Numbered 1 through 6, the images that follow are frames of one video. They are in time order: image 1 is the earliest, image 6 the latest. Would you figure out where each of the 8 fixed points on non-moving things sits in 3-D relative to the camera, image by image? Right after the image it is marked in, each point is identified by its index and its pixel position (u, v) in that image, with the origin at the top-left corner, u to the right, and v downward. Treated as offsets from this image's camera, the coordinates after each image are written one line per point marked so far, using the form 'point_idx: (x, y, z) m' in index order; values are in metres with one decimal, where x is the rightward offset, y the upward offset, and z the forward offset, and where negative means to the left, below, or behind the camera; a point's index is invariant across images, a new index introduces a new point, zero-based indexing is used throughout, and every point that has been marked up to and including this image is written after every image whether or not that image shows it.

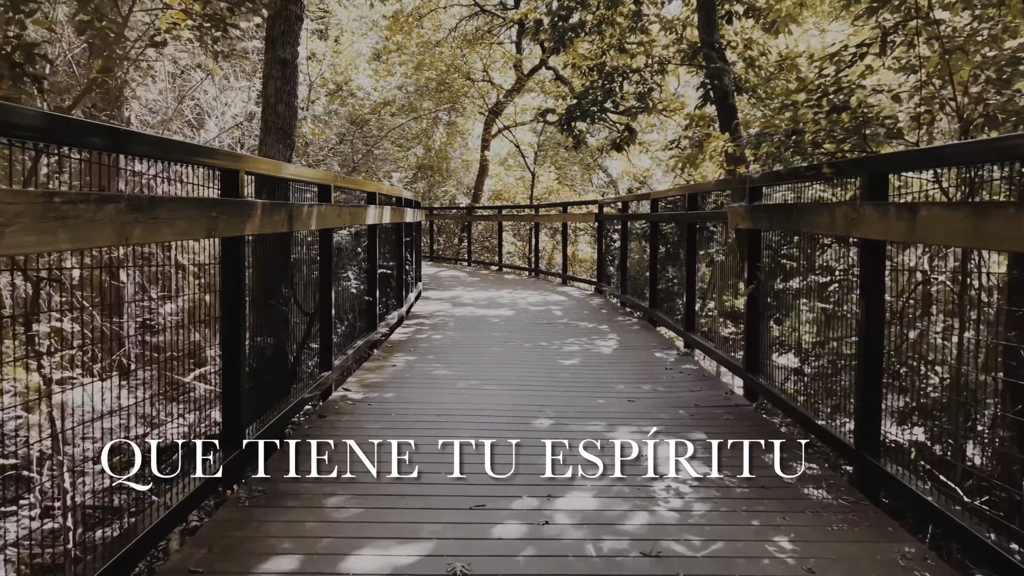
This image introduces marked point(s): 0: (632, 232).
0: (+1.3, +0.6, +7.8) m
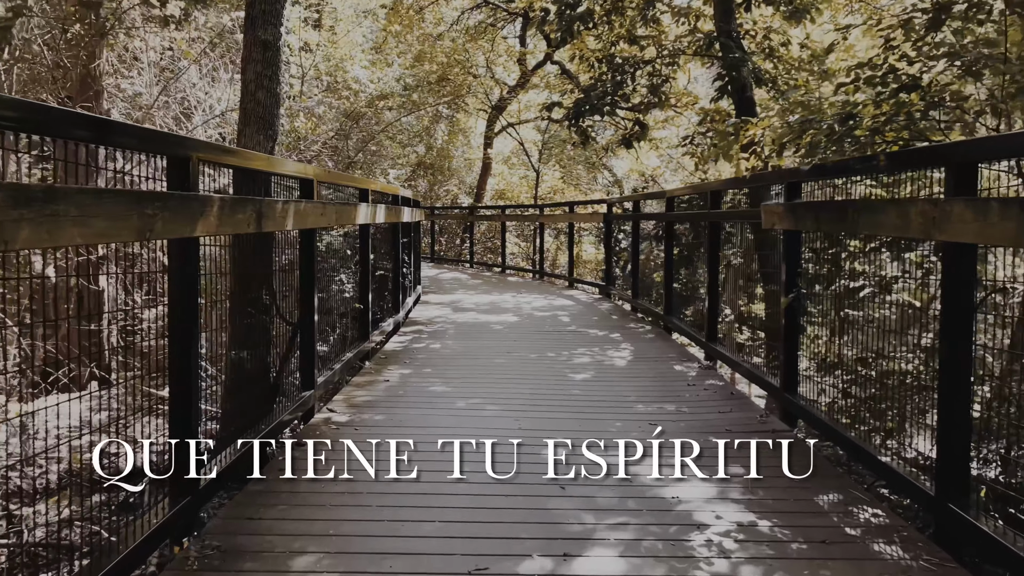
0: (+1.3, +0.6, +7.4) m
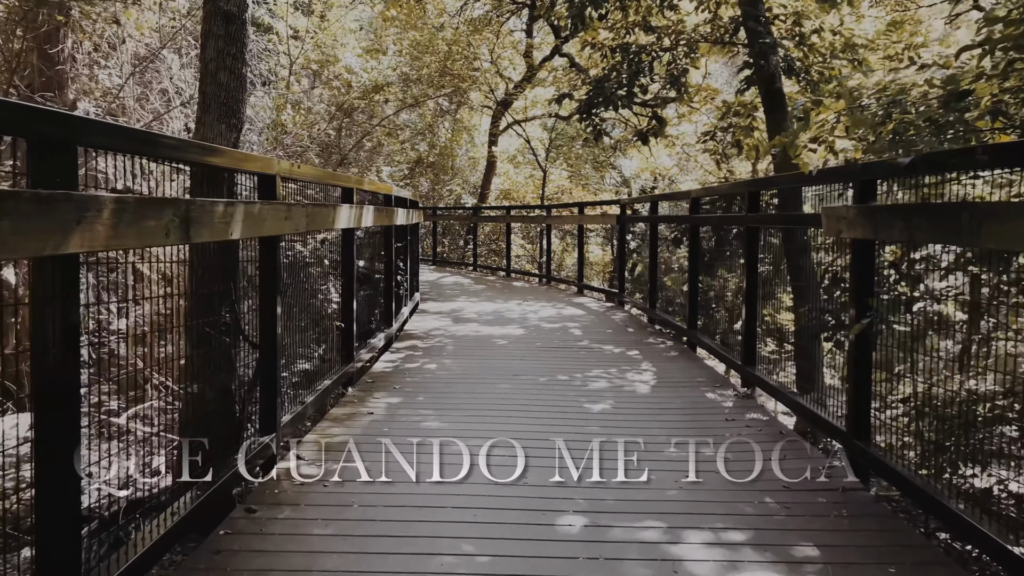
0: (+1.4, +0.5, +6.8) m
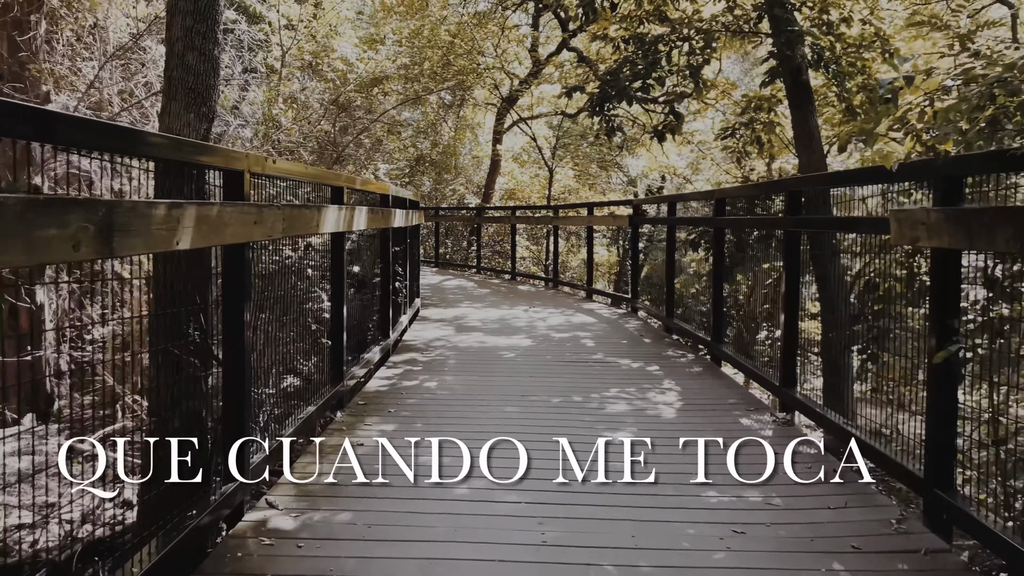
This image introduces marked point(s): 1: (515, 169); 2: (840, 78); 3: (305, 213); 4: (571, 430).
0: (+1.4, +0.4, +6.4) m
1: (+0.1, +2.7, +16.6) m
2: (+2.6, +1.7, +5.7) m
3: (-0.8, +0.3, +2.7) m
4: (+0.3, -0.6, +3.2) m
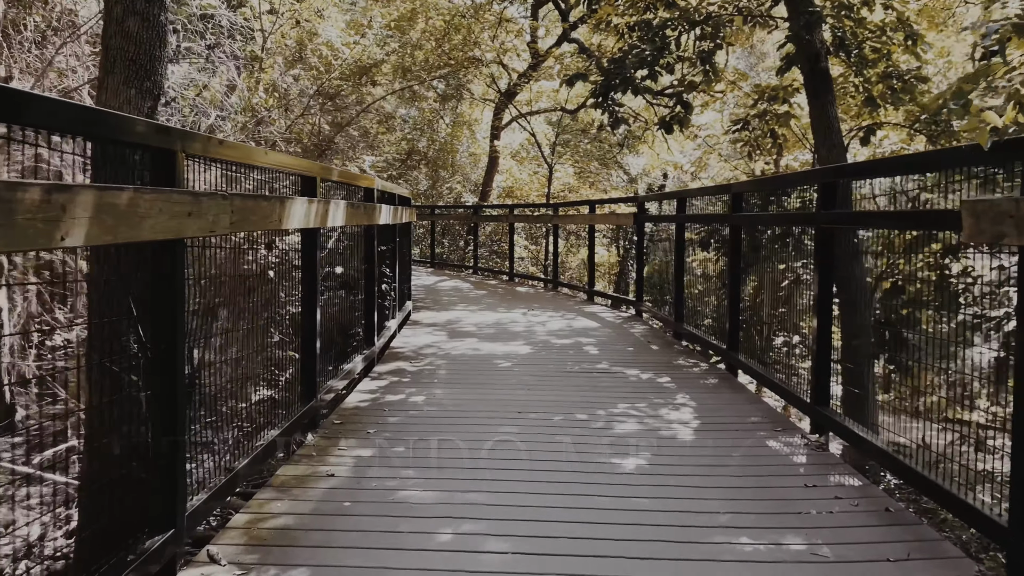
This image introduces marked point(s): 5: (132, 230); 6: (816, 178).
0: (+1.4, +0.4, +6.0) m
1: (0.0, +2.7, +16.2) m
2: (+2.6, +1.6, +5.3) m
3: (-0.8, +0.3, +2.3) m
4: (+0.2, -0.6, +2.8) m
5: (-0.8, +0.1, +1.5) m
6: (+1.4, +0.5, +3.4) m
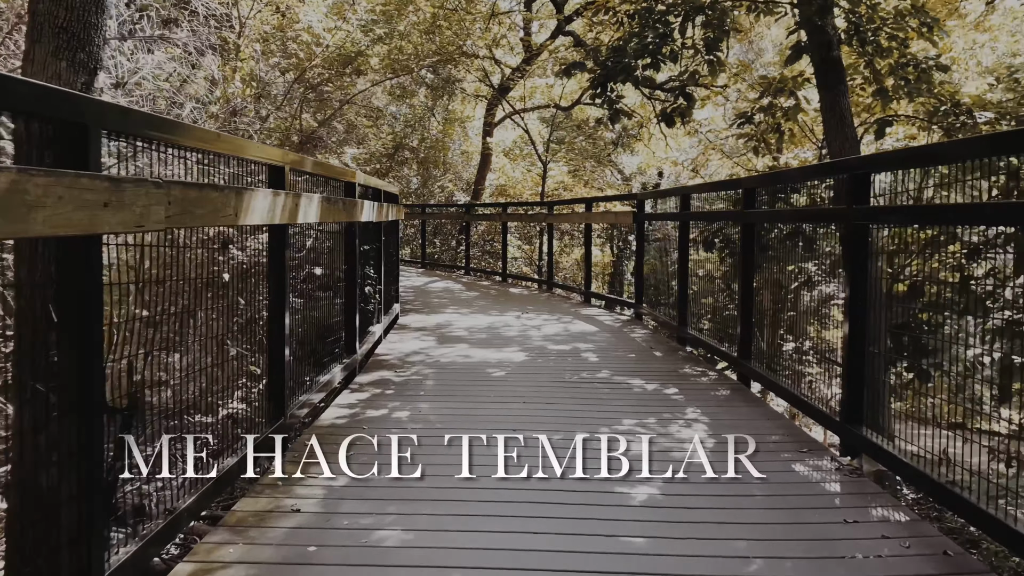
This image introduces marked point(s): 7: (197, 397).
0: (+1.4, +0.4, +5.6) m
1: (-0.1, +2.7, +15.9) m
2: (+2.5, +1.6, +5.0) m
3: (-0.8, +0.3, +2.0) m
4: (+0.2, -0.7, +2.5) m
5: (-0.8, +0.1, +1.2) m
6: (+1.4, +0.5, +3.1) m
7: (-1.0, -0.3, +2.2) m
